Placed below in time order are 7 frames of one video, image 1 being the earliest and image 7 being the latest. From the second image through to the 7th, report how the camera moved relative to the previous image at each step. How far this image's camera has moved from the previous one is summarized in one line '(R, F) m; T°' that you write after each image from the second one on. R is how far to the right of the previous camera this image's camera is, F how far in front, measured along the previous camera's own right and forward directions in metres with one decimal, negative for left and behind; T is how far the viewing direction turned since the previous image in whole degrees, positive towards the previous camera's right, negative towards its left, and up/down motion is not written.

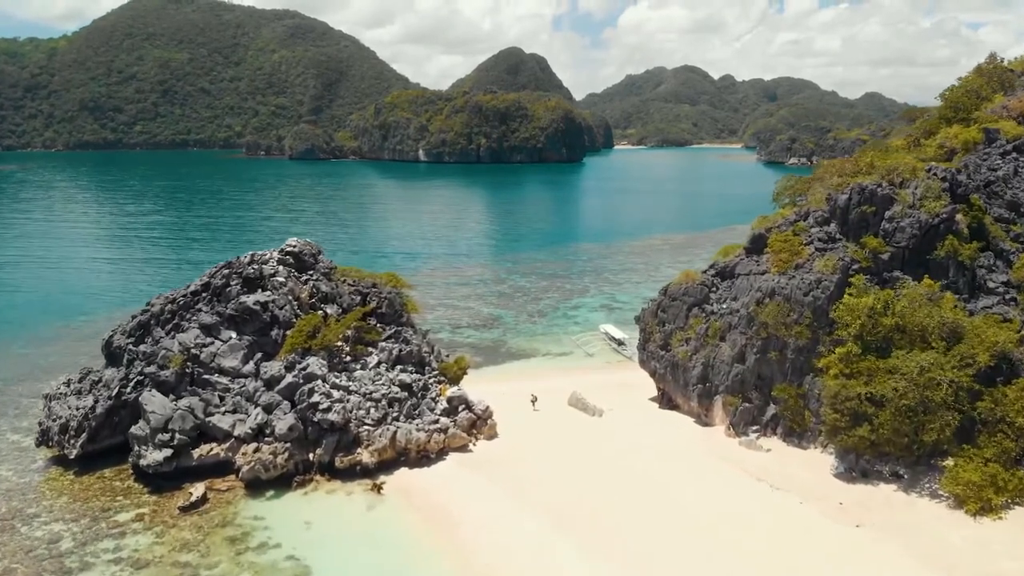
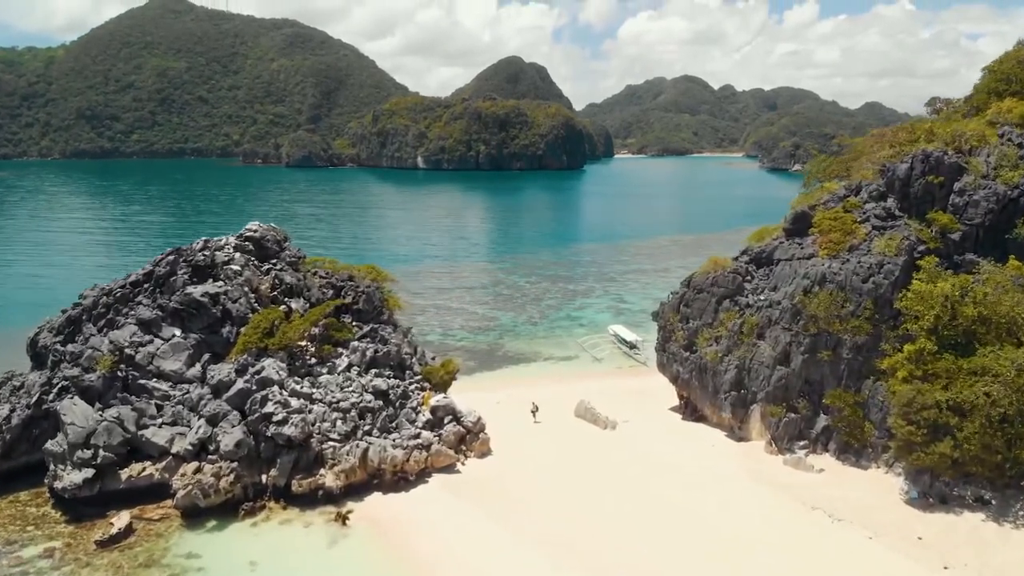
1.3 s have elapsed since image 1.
(+0.1, +4.7) m; 0°
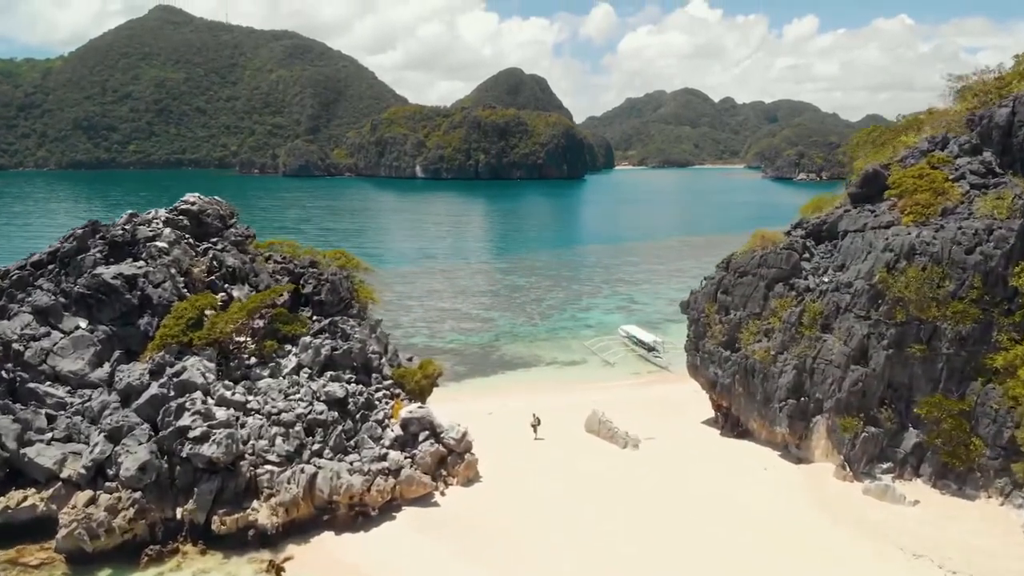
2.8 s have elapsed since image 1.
(+0.2, +5.3) m; 0°
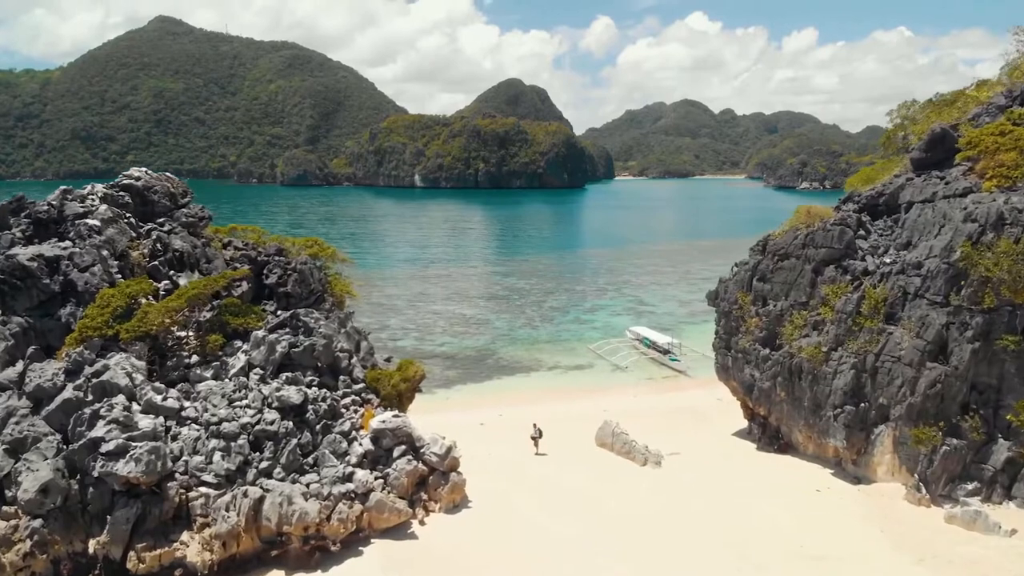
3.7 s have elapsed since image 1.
(+0.1, +3.3) m; 0°
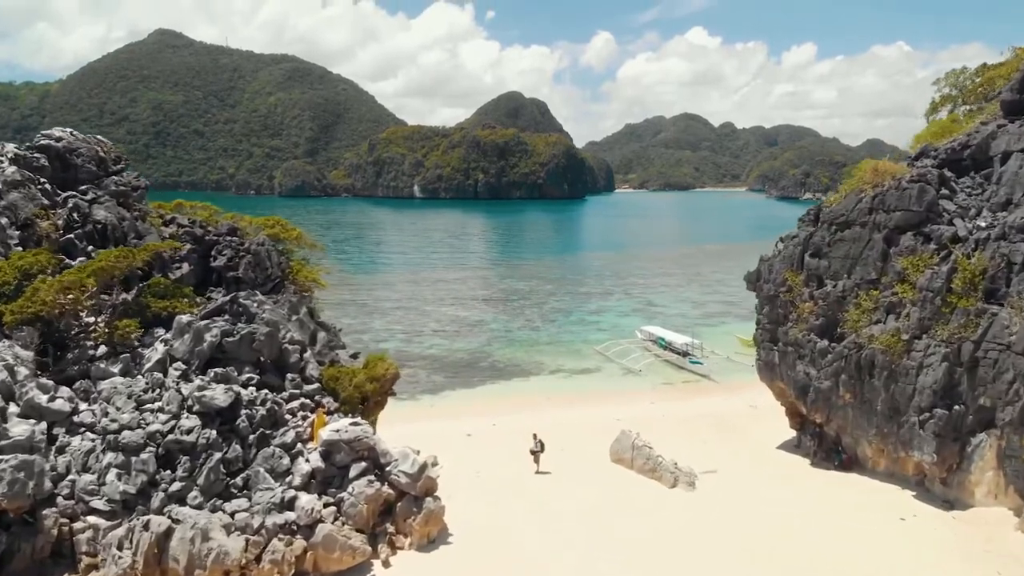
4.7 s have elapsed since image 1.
(+0.1, +3.4) m; 0°
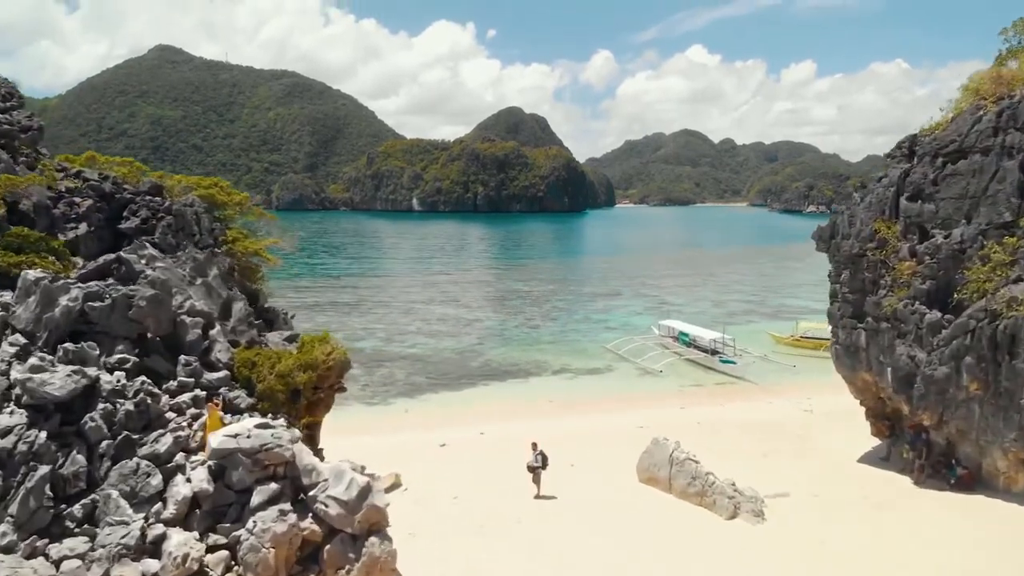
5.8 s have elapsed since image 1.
(+0.2, +3.7) m; 0°
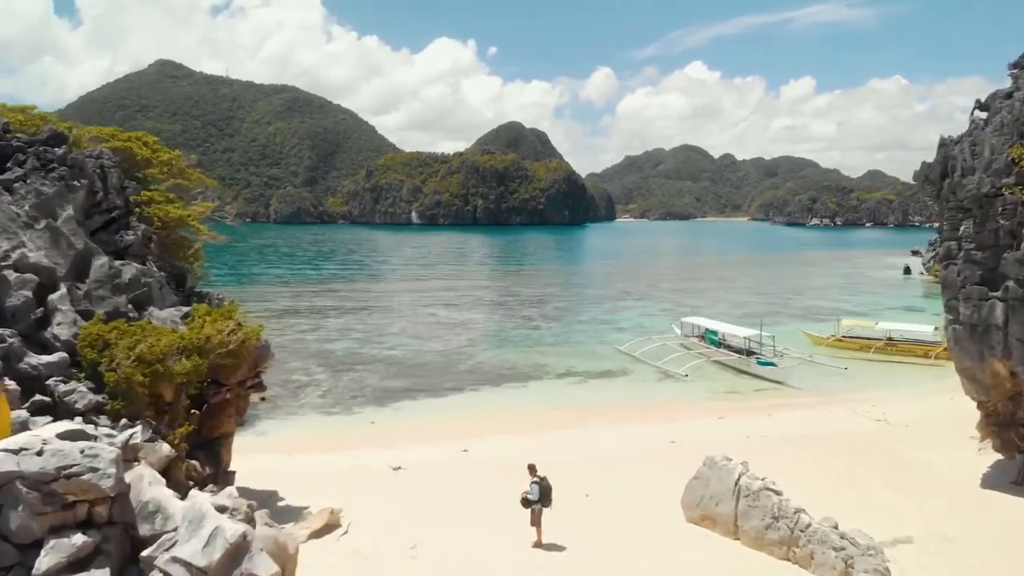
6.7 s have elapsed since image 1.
(+0.1, +3.1) m; 0°
